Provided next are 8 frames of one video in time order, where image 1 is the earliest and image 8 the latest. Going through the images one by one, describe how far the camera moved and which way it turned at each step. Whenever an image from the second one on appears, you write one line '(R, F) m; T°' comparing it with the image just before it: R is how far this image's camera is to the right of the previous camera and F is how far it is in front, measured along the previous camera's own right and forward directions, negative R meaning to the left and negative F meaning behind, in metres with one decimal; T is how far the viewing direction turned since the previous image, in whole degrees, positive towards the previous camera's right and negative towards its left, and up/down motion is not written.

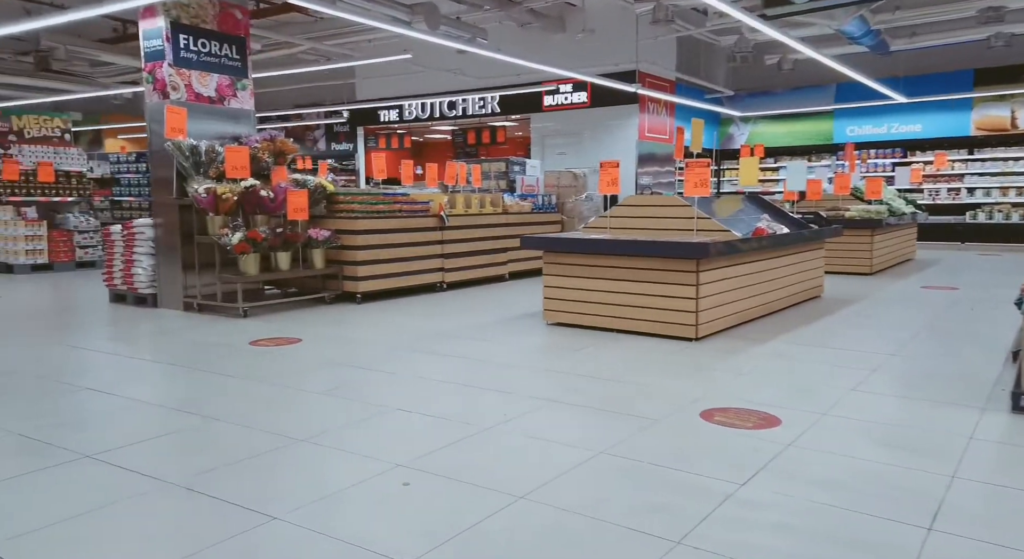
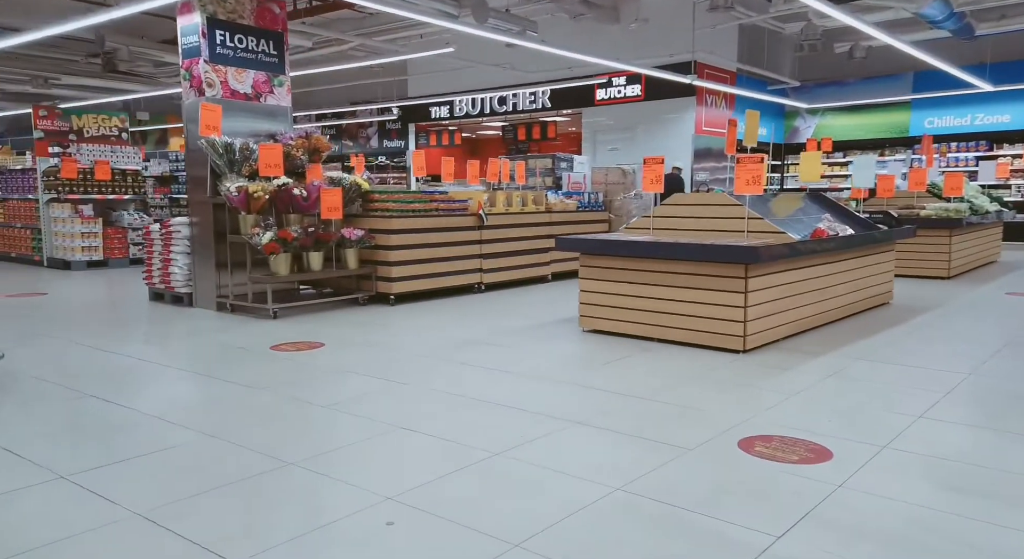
(+0.2, +0.4) m; -5°
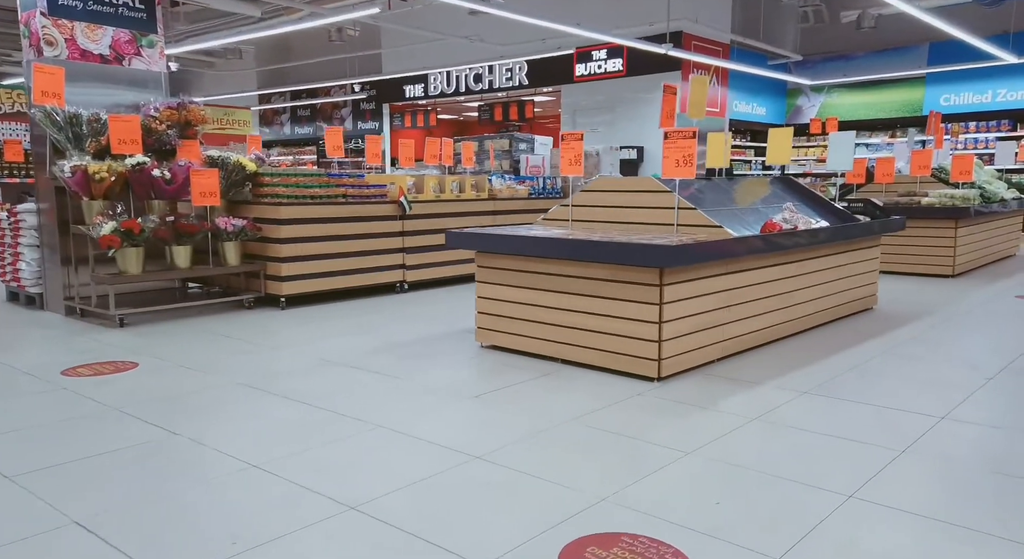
(+0.9, +1.2) m; -2°
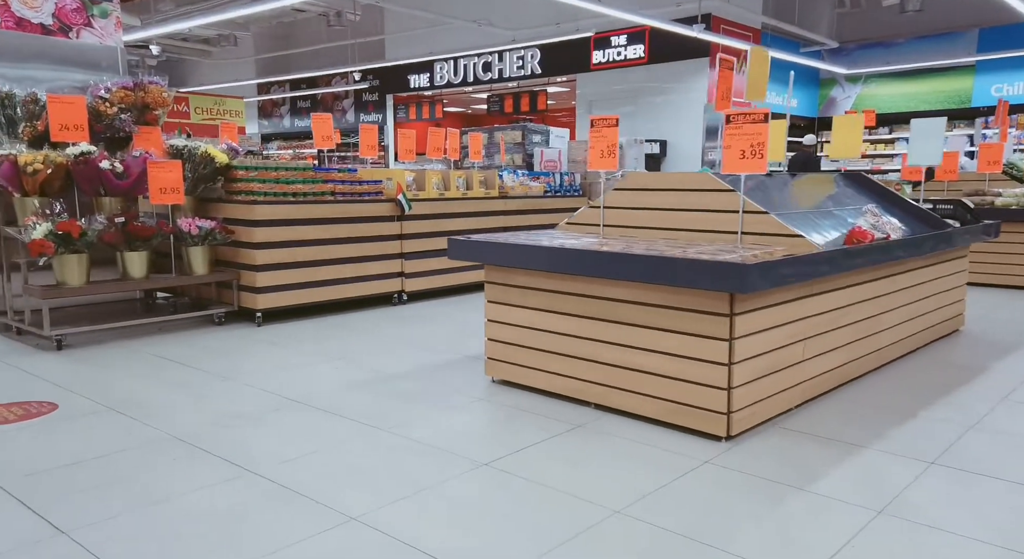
(-0.1, +1.0) m; -1°
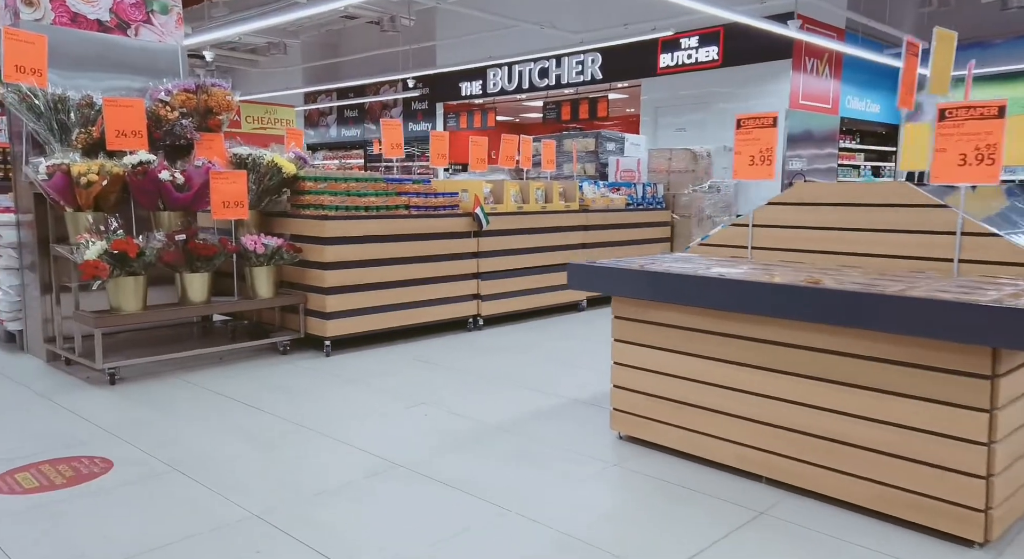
(-0.4, +0.7) m; -3°
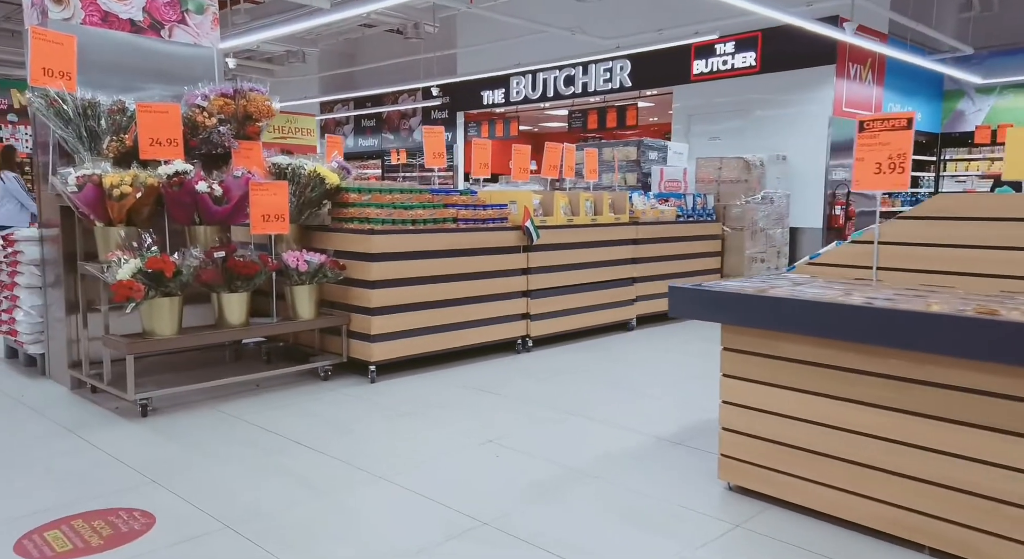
(-0.3, +0.4) m; -1°
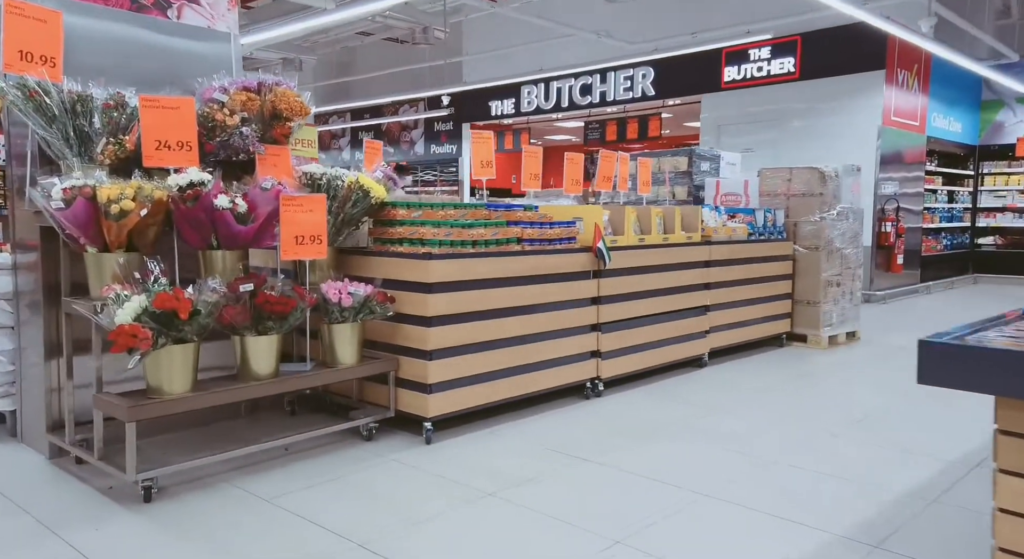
(-0.5, +0.9) m; +1°
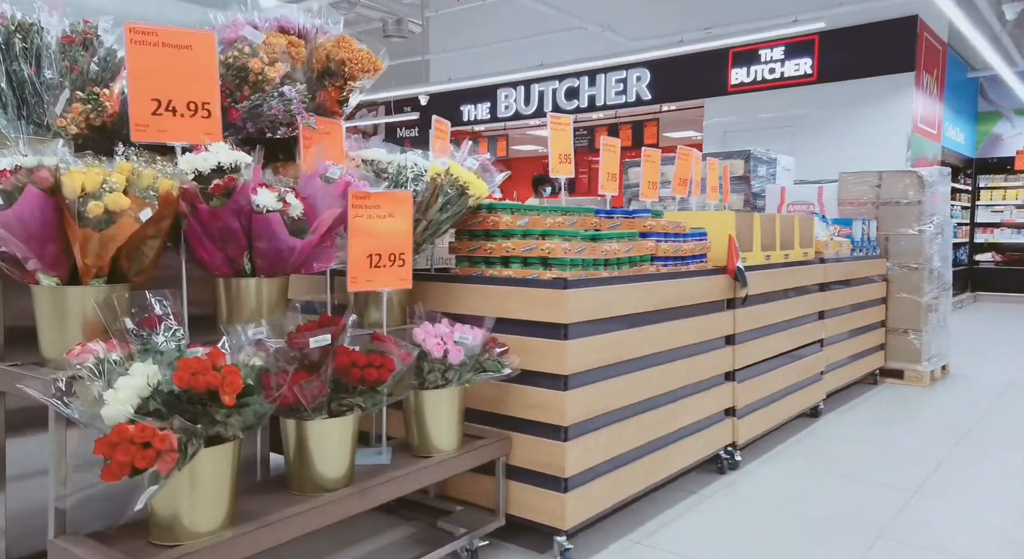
(-0.9, +1.4) m; +5°
